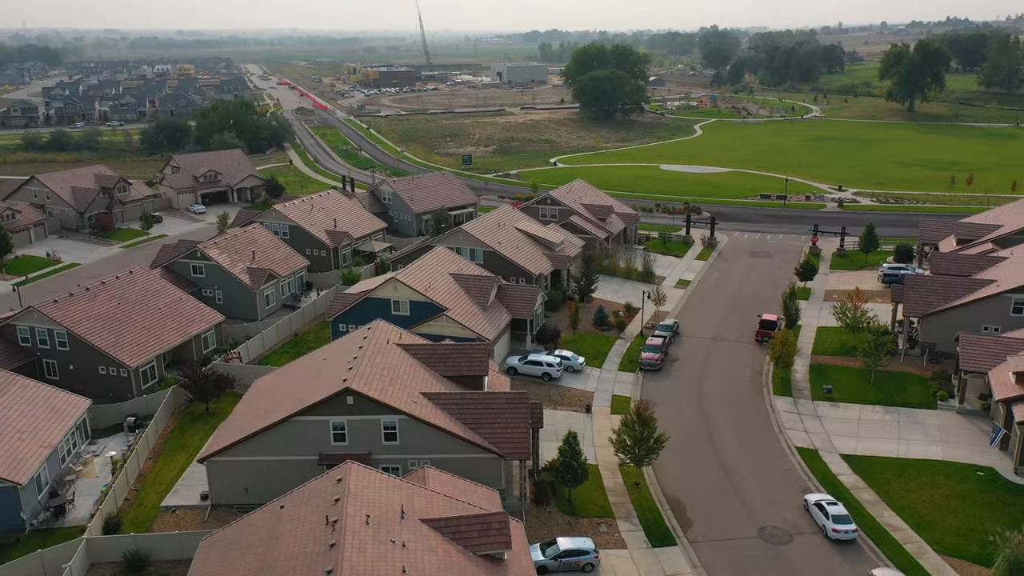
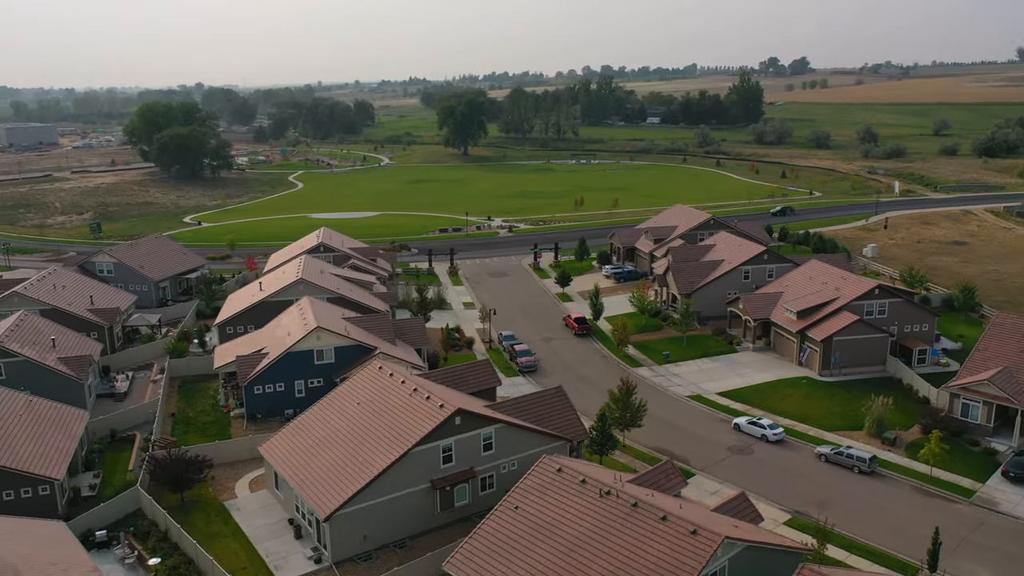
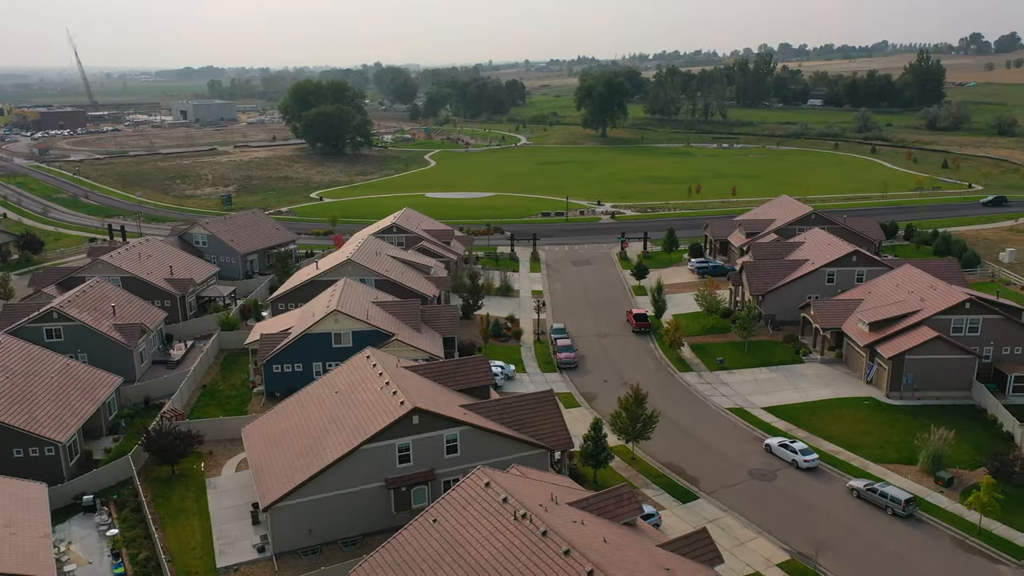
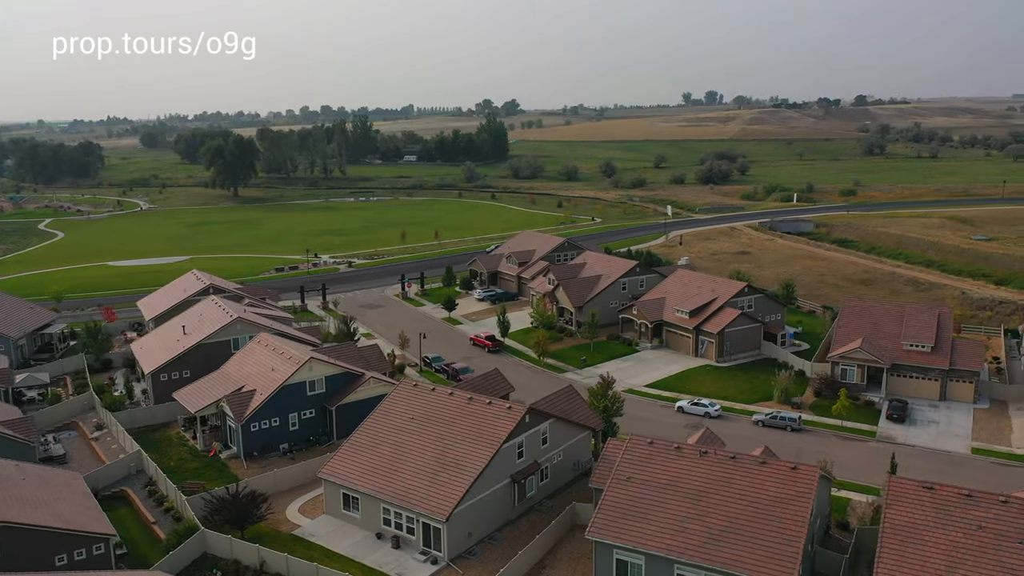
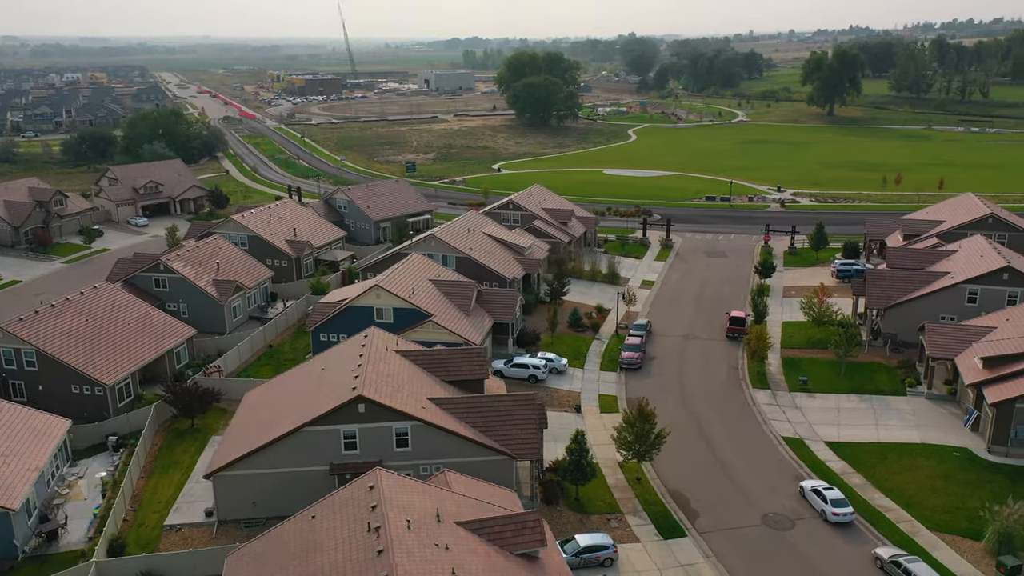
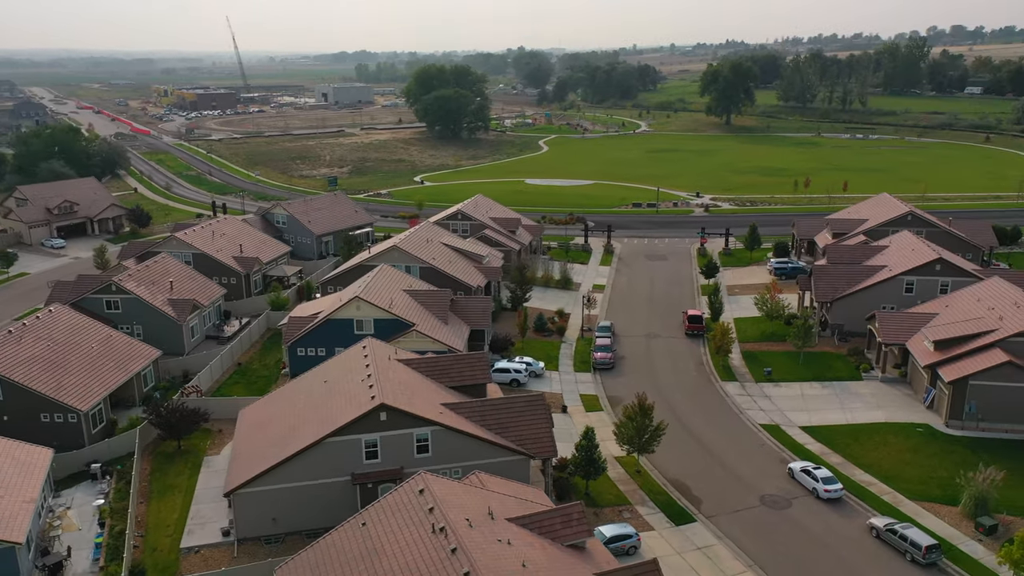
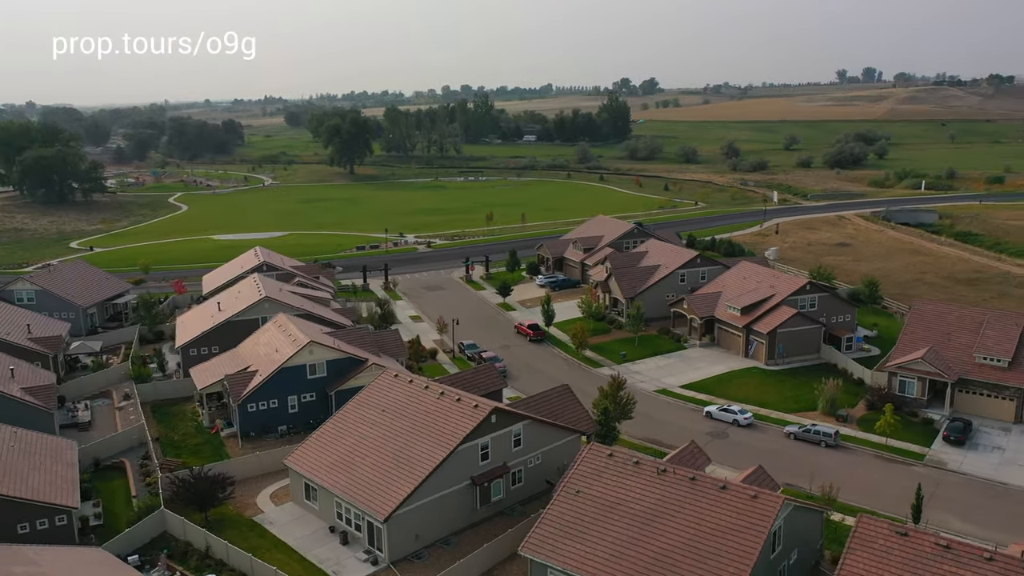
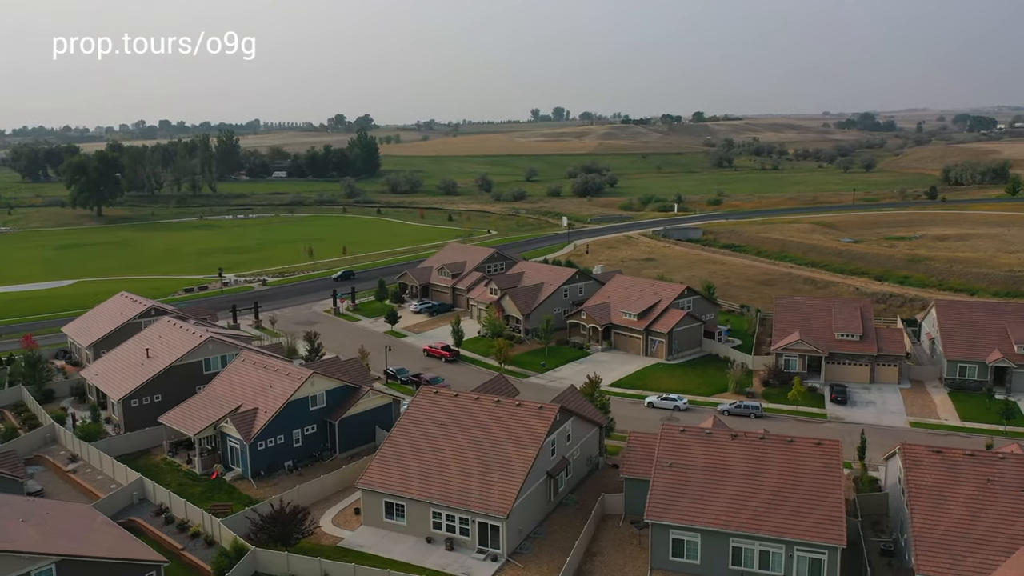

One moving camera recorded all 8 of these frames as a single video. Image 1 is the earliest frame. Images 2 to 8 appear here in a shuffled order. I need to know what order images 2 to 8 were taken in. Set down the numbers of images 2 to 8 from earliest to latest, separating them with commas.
5, 6, 3, 2, 7, 4, 8
